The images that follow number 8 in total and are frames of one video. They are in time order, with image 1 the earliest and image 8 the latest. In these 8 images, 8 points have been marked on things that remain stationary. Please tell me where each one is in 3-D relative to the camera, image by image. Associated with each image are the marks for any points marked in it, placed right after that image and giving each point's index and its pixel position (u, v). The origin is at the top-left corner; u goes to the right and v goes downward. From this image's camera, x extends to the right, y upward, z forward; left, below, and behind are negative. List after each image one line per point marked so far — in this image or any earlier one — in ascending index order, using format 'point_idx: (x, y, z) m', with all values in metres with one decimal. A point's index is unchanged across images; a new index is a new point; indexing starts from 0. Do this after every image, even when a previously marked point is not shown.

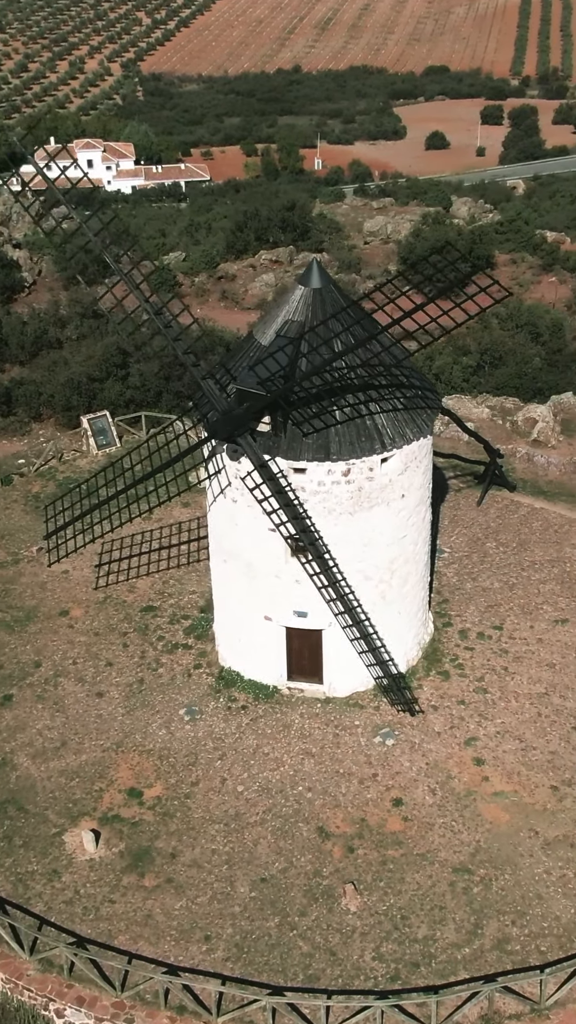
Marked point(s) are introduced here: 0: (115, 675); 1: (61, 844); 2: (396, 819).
0: (-2.6, -2.4, +15.0) m
1: (-2.6, -3.8, +11.6) m
2: (+1.3, -3.7, +12.3) m
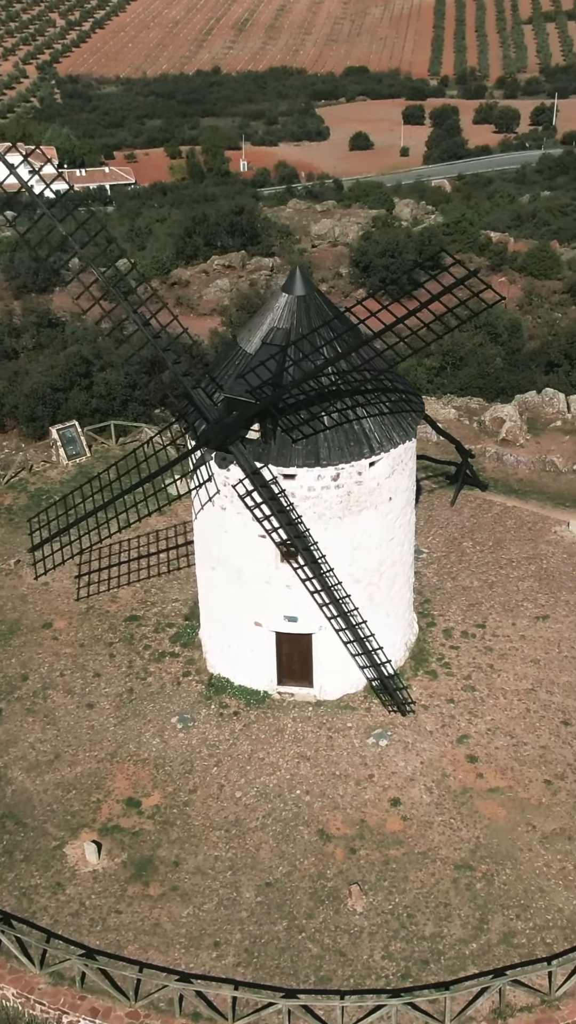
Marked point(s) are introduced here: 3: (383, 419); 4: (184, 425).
0: (-2.7, -2.5, +15.0) m
1: (-2.6, -3.9, +11.5) m
2: (+1.3, -3.8, +12.4) m
3: (+1.2, +1.2, +13.0) m
4: (-1.4, +1.1, +13.5) m
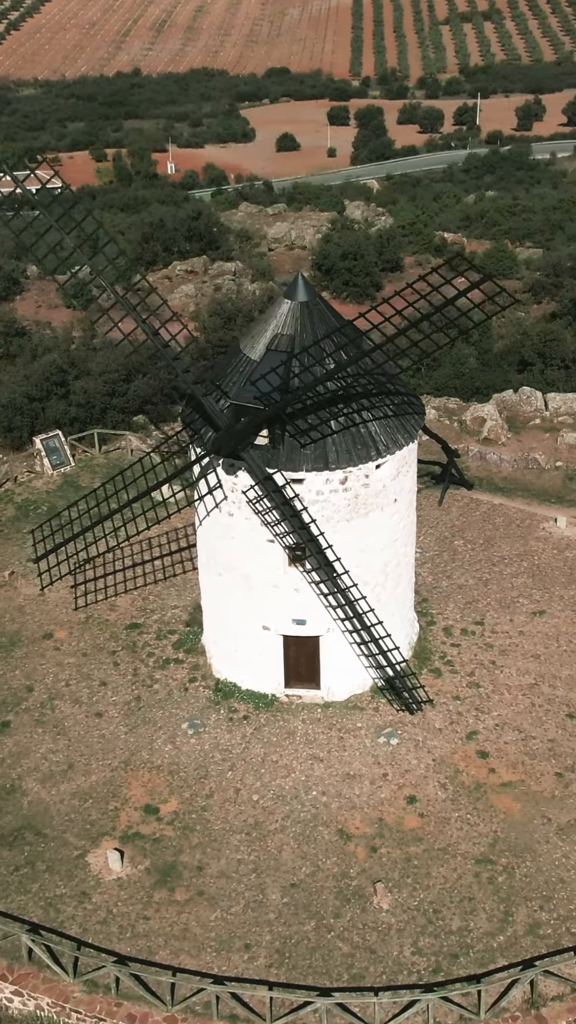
0: (-2.6, -2.7, +15.0) m
1: (-2.3, -4.0, +11.5) m
2: (+1.5, -3.8, +12.5) m
3: (+1.3, +1.2, +13.1) m
4: (-1.3, +1.0, +13.5) m
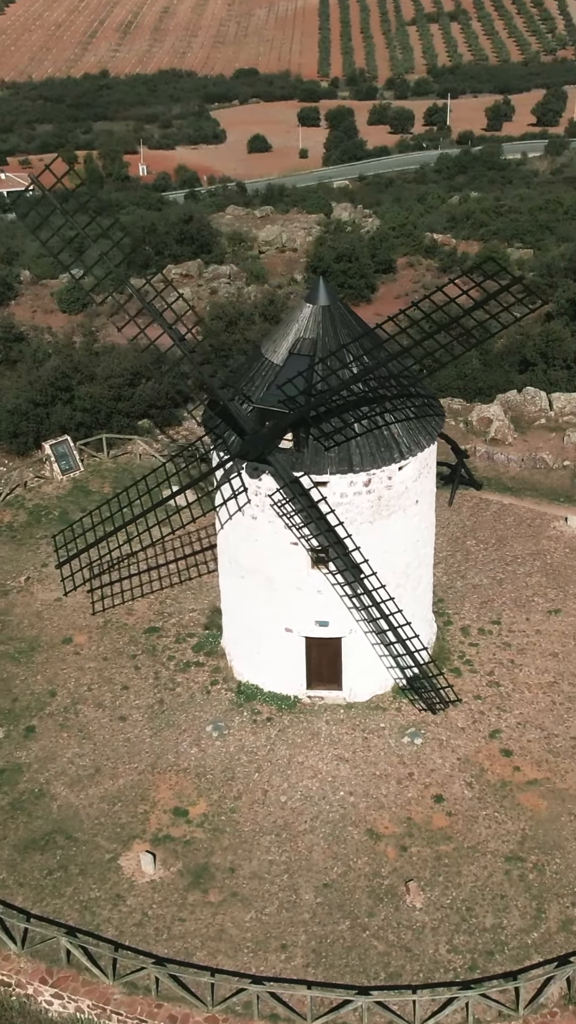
0: (-2.3, -2.7, +15.1) m
1: (-1.9, -4.1, +11.6) m
2: (+1.9, -3.8, +12.6) m
3: (+1.6, +1.2, +13.2) m
4: (-1.0, +1.0, +13.6) m
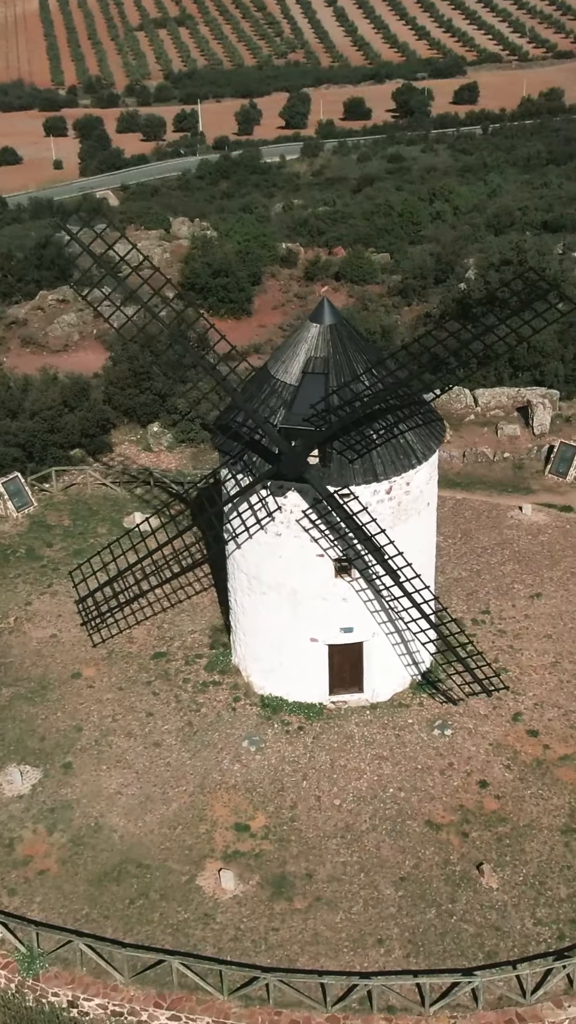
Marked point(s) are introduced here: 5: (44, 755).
0: (-1.9, -3.2, +15.2) m
1: (-1.0, -4.4, +11.8) m
2: (+2.6, -3.8, +13.2) m
3: (+1.8, +1.1, +13.8) m
4: (-0.8, +0.7, +13.9) m
5: (-3.5, -3.4, +14.3) m
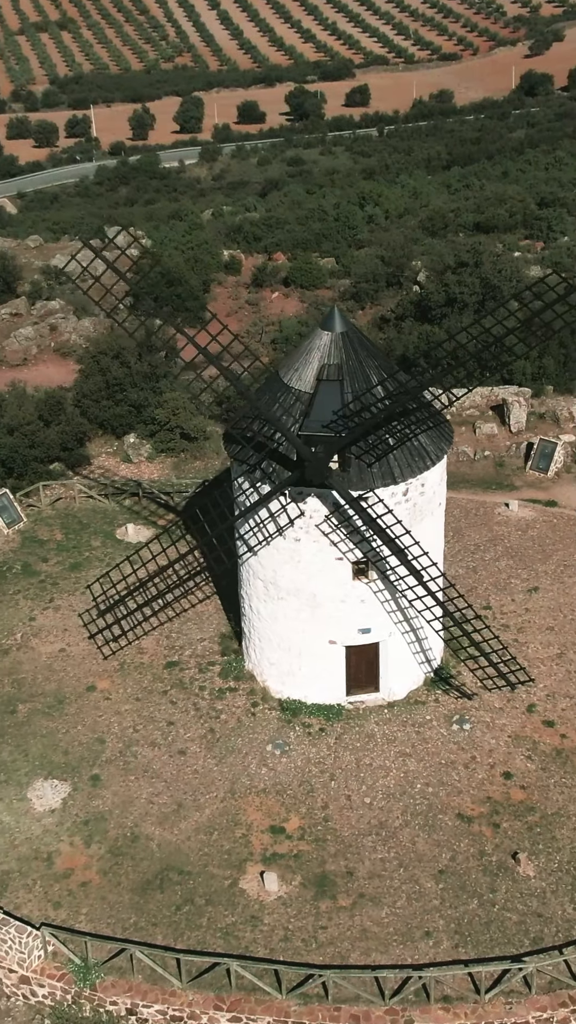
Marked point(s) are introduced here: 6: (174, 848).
0: (-1.6, -3.3, +15.3) m
1: (-0.5, -4.5, +11.9) m
2: (+3.0, -3.7, +13.5) m
3: (+2.0, +1.1, +14.1) m
4: (-0.6, +0.6, +14.1) m
5: (-3.1, -3.6, +14.4) m
6: (-1.4, -4.2, +12.7) m
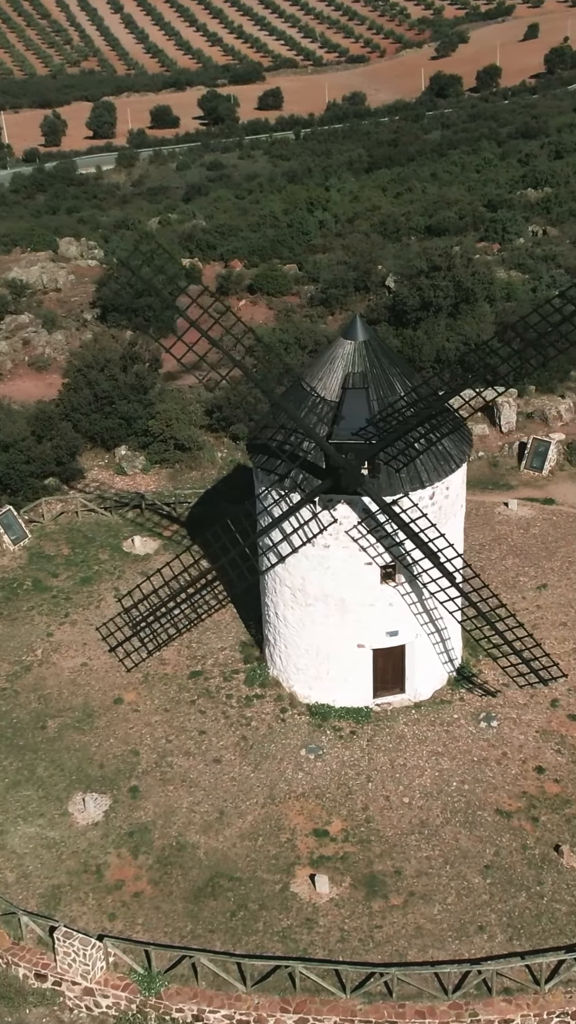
0: (-1.1, -3.5, +15.4) m
1: (+0.1, -4.6, +12.1) m
2: (+3.6, -3.7, +13.7) m
3: (+2.3, +1.1, +14.3) m
4: (-0.2, +0.5, +14.3) m
5: (-2.6, -3.9, +14.5) m
6: (-0.9, -4.4, +12.8) m
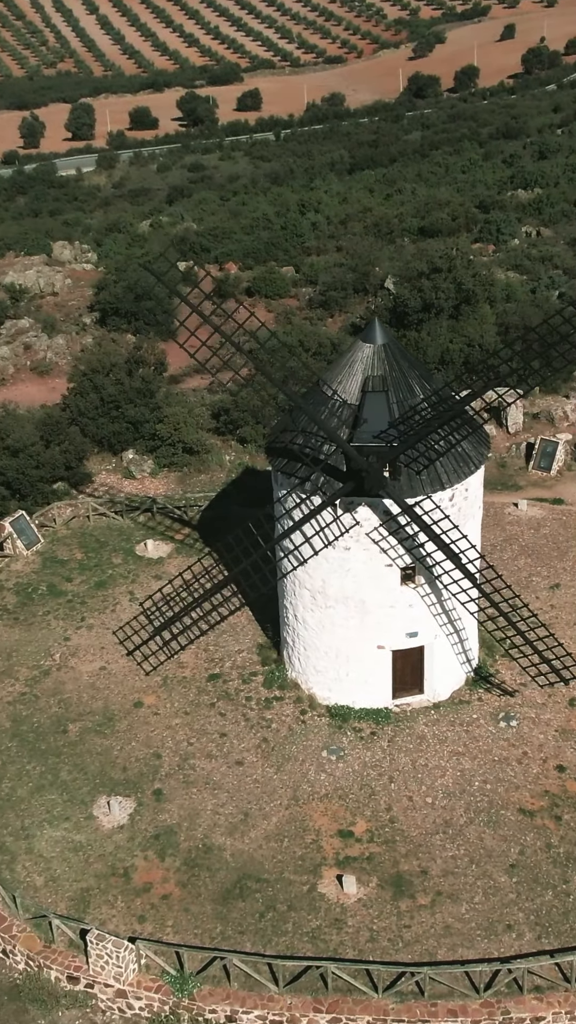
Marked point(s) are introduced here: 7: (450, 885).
0: (-0.8, -3.5, +15.5) m
1: (+0.4, -4.6, +12.2) m
2: (+3.9, -3.7, +13.8) m
3: (+2.6, +1.1, +14.4) m
4: (0.0, +0.4, +14.4) m
5: (-2.3, -3.9, +14.5) m
6: (-0.5, -4.4, +12.9) m
7: (+2.0, -4.5, +12.2) m
